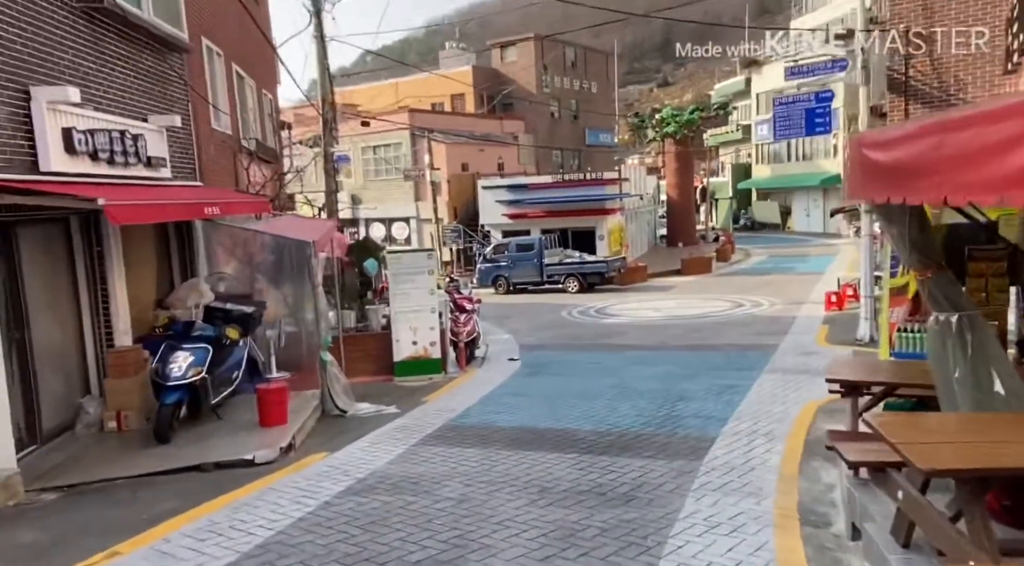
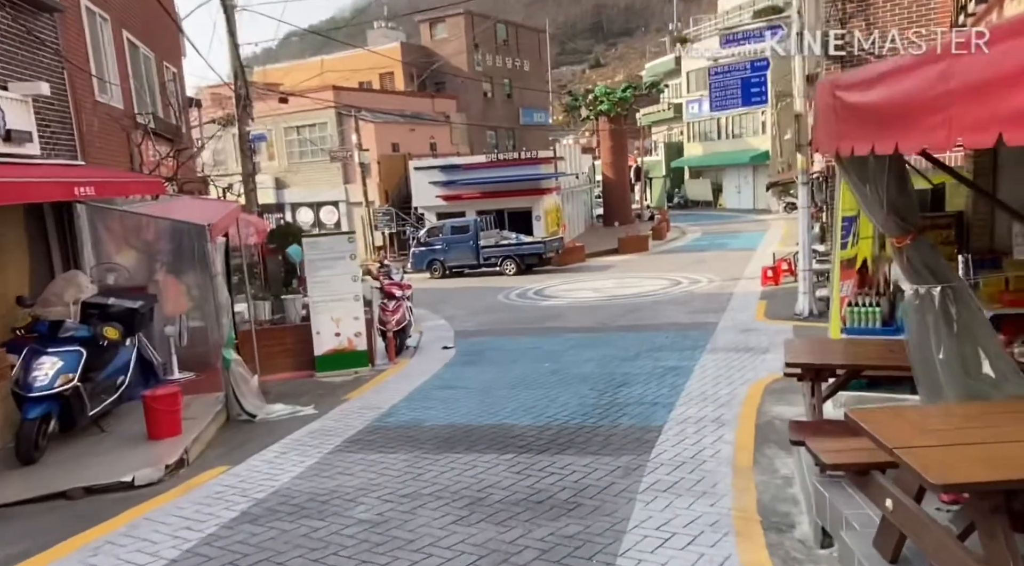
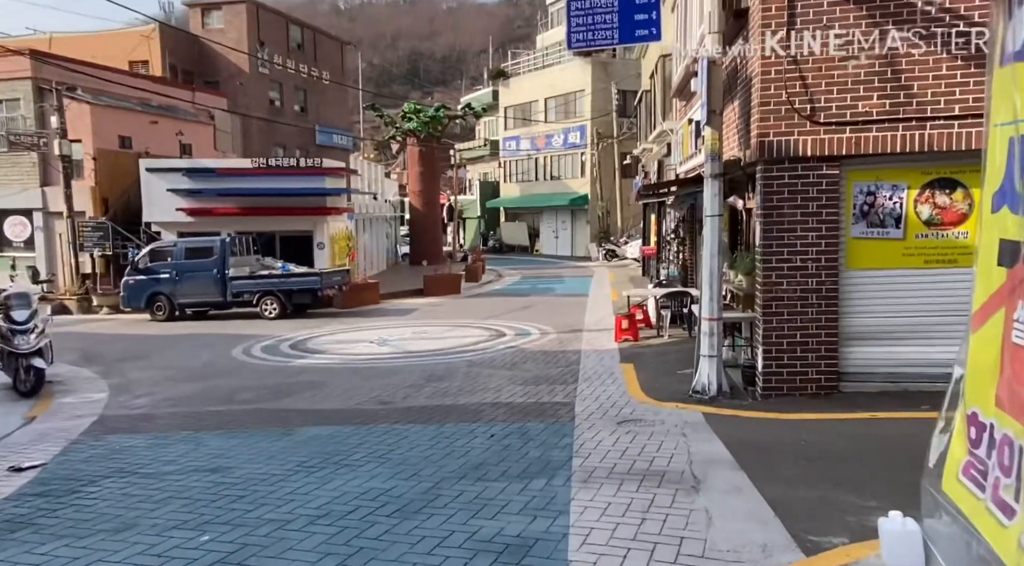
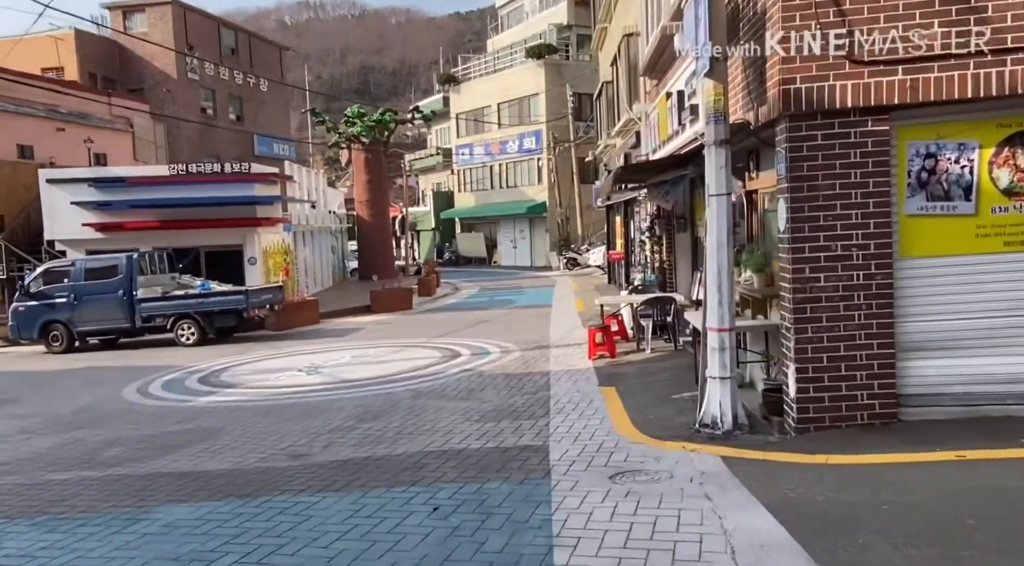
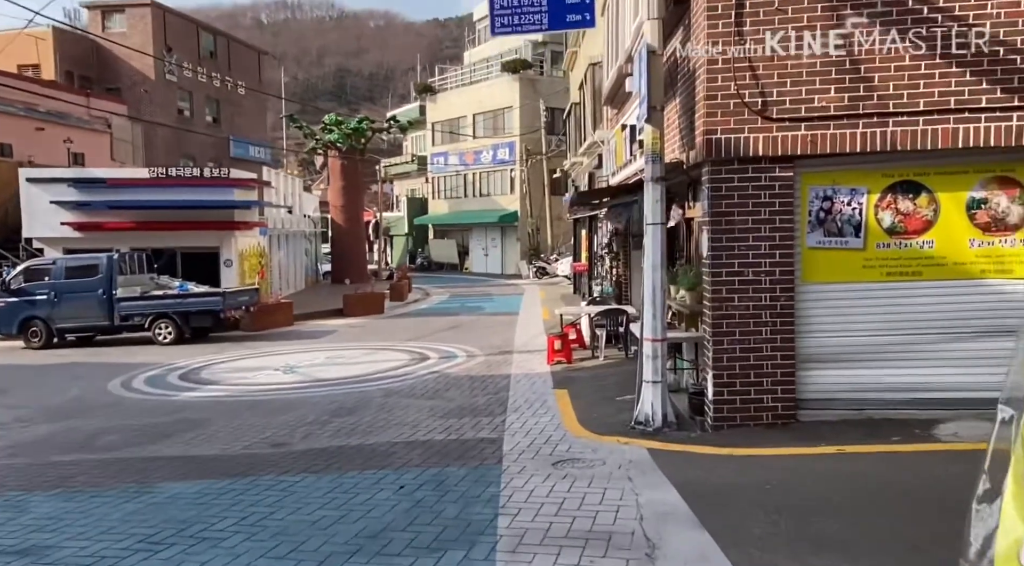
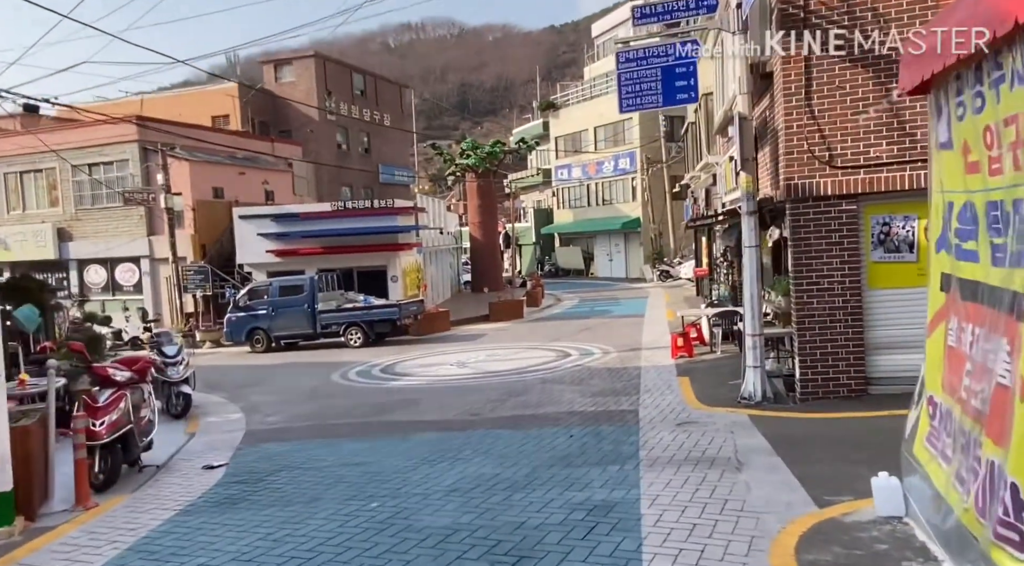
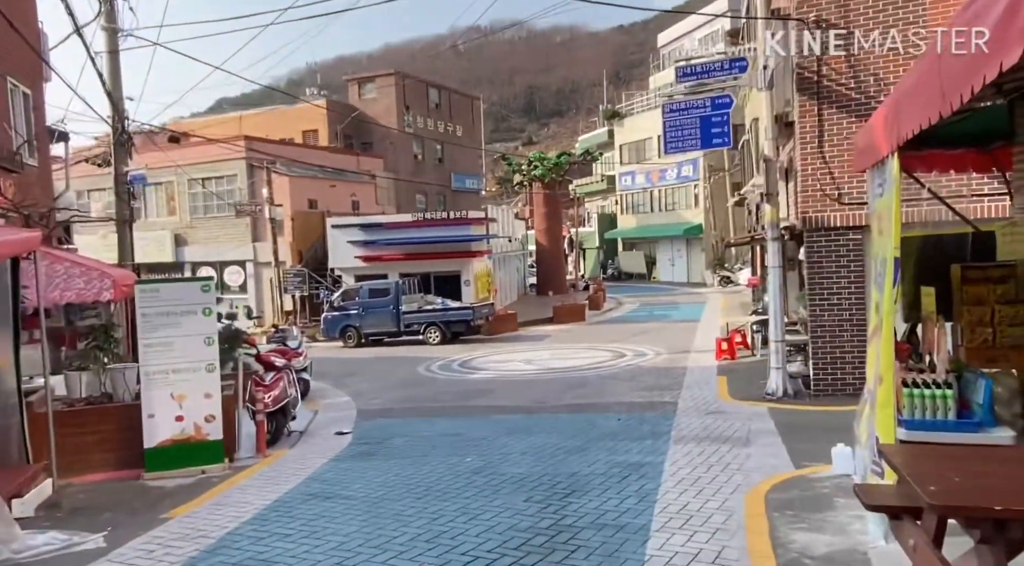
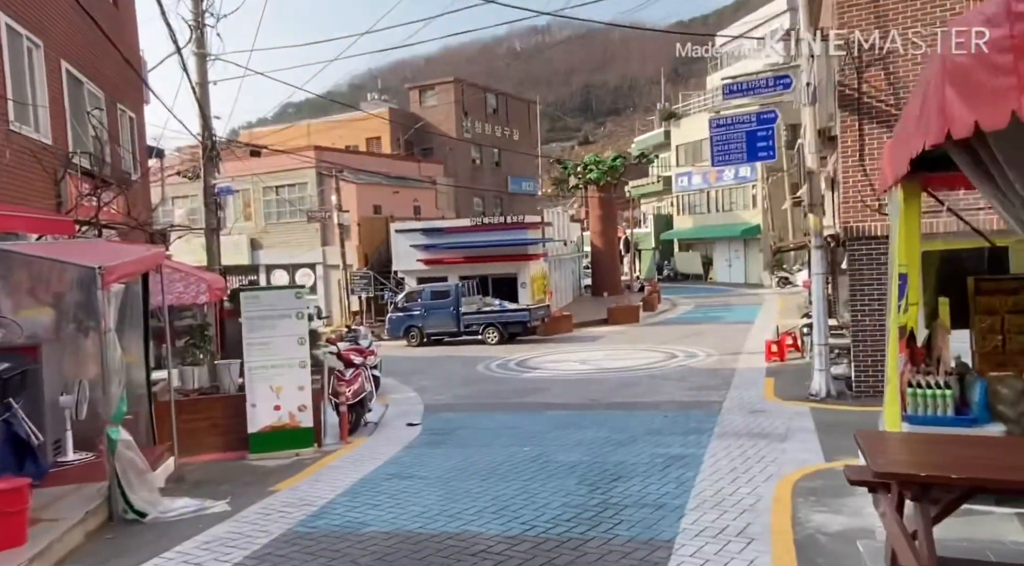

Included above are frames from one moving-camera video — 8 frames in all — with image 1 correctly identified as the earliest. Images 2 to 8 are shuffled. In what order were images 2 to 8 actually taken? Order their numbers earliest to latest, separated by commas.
2, 8, 7, 6, 3, 5, 4
